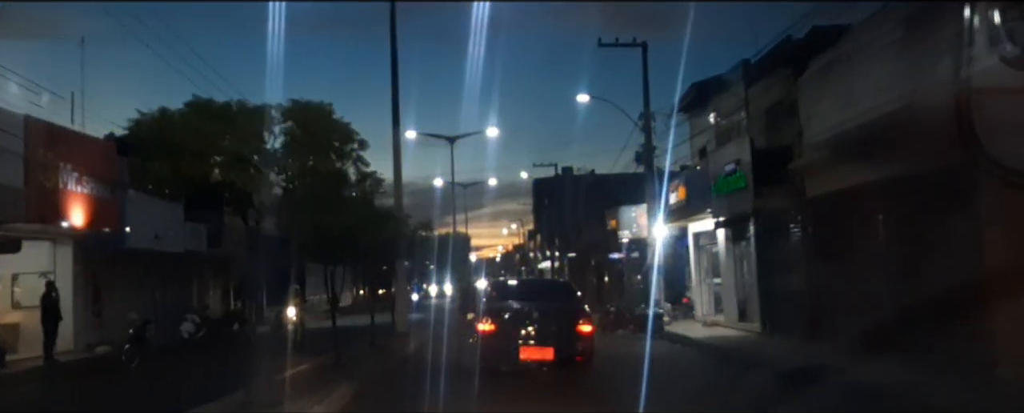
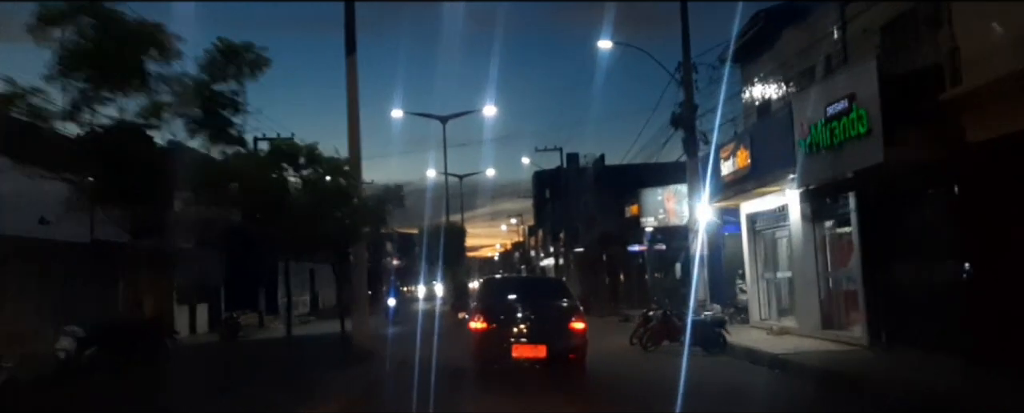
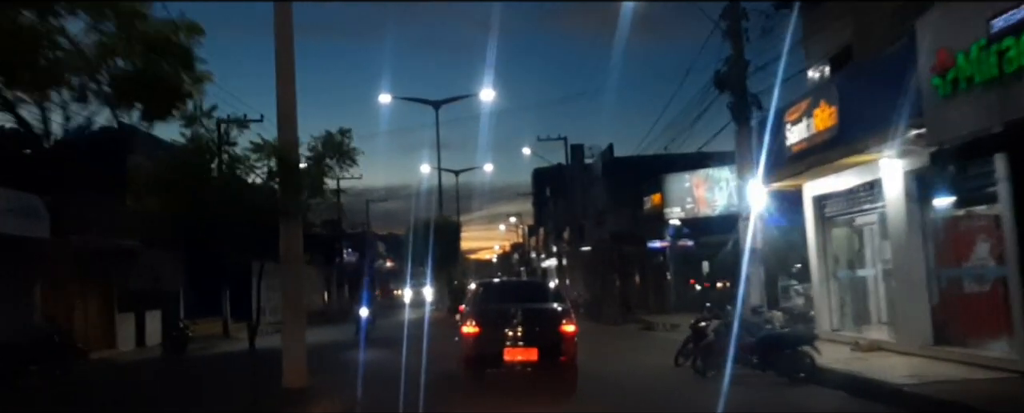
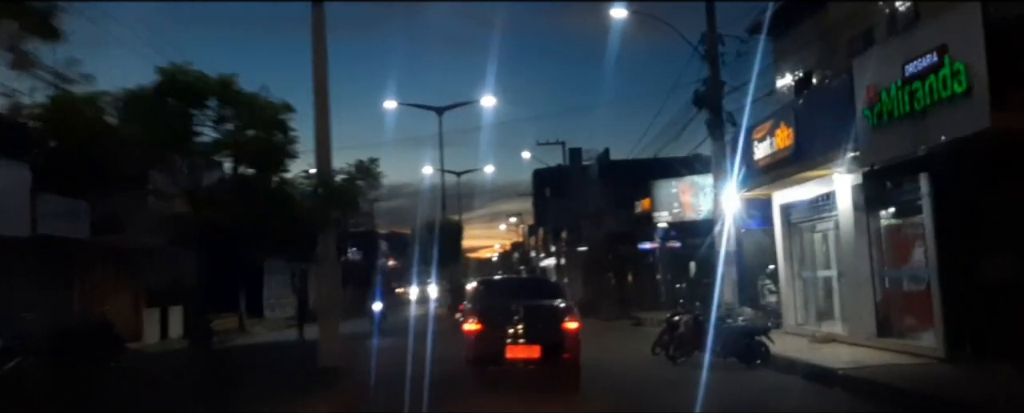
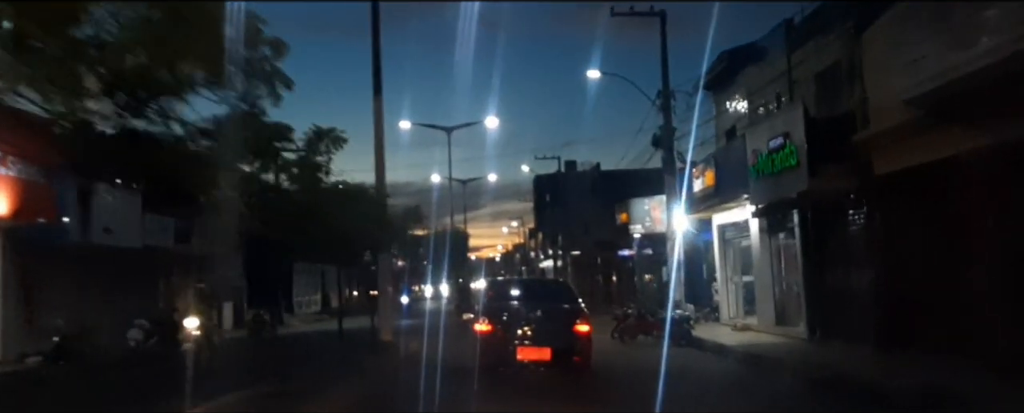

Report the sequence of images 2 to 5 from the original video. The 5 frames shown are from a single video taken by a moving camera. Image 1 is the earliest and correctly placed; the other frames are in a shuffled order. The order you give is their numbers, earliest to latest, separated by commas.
5, 2, 4, 3
